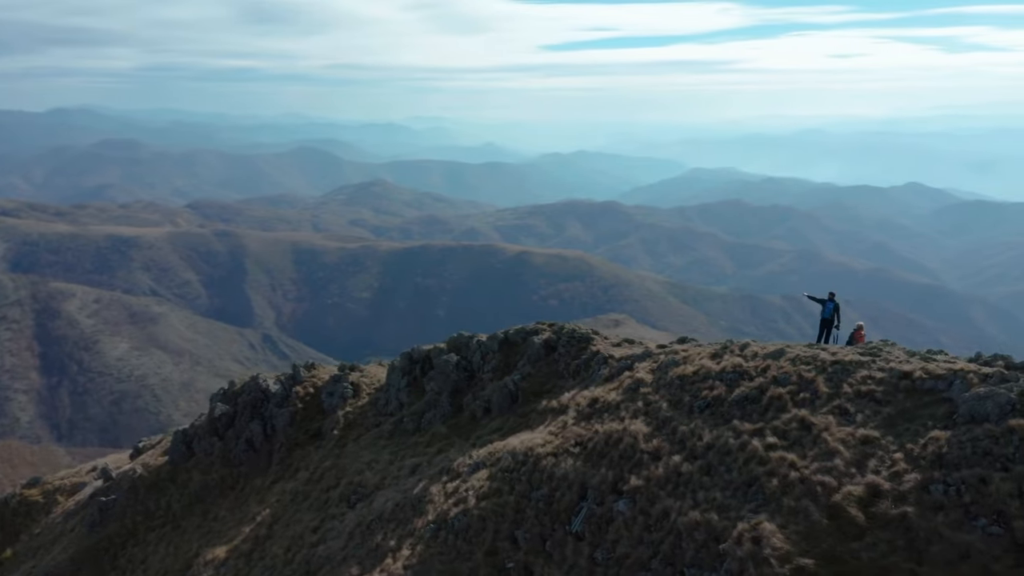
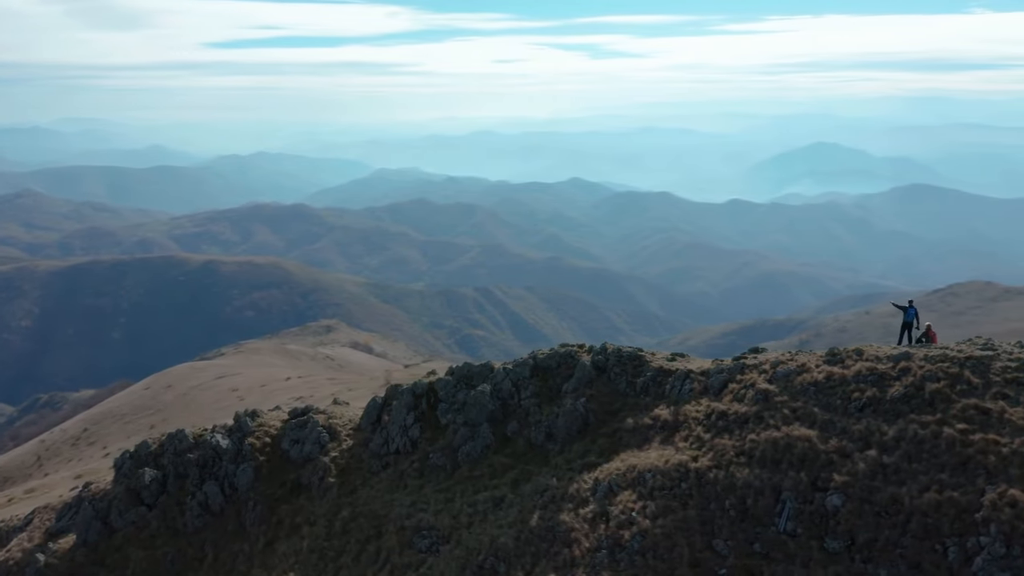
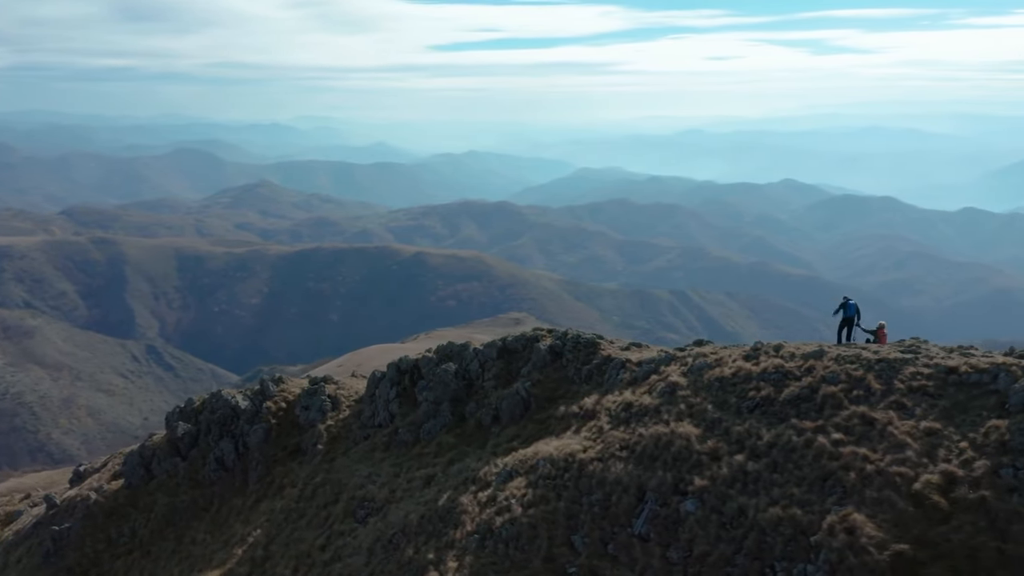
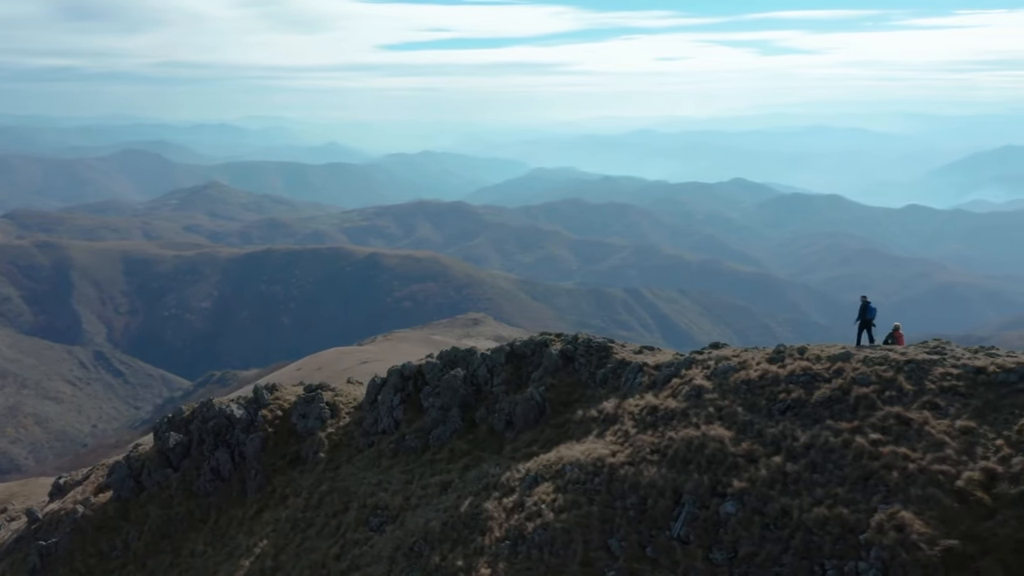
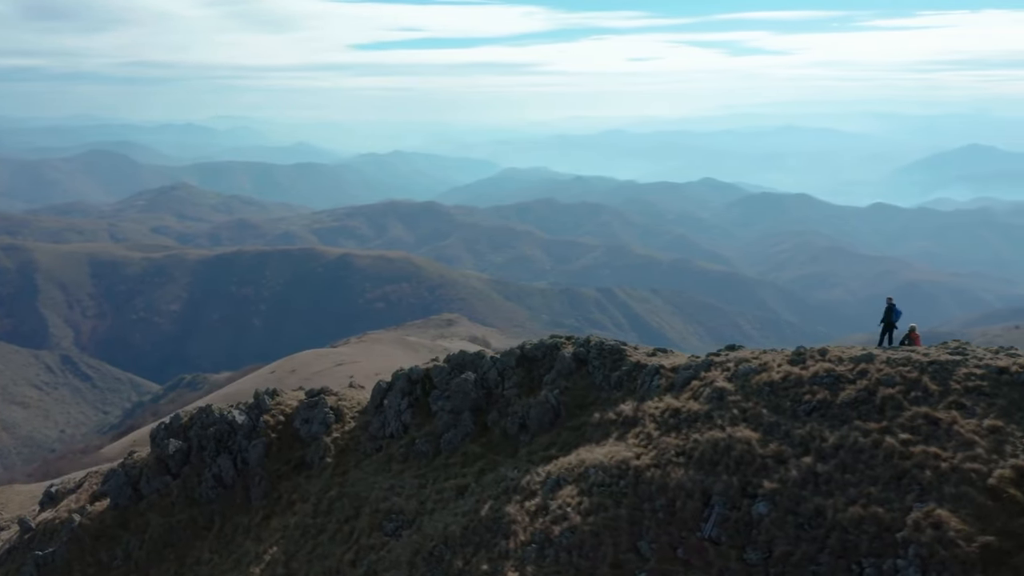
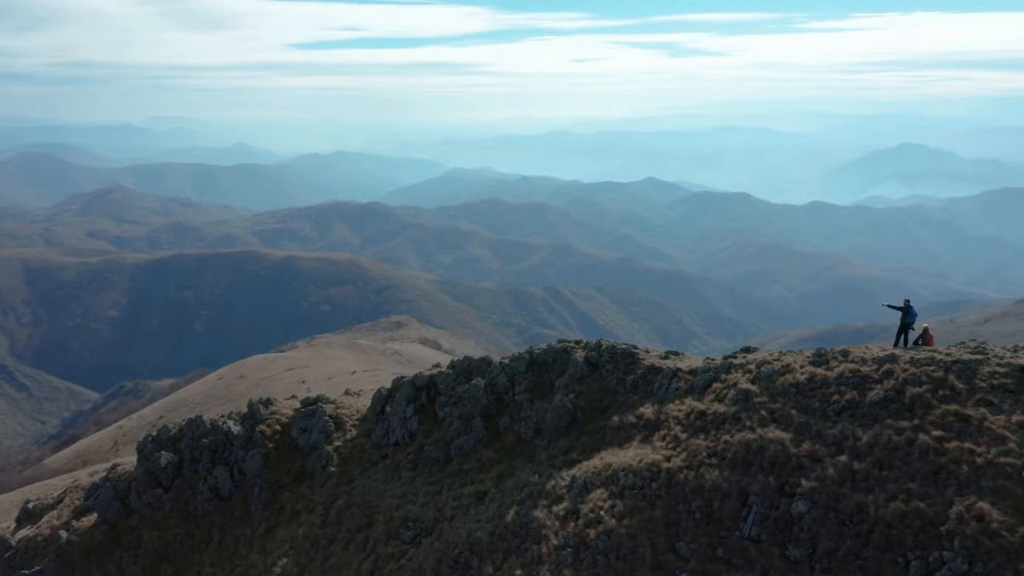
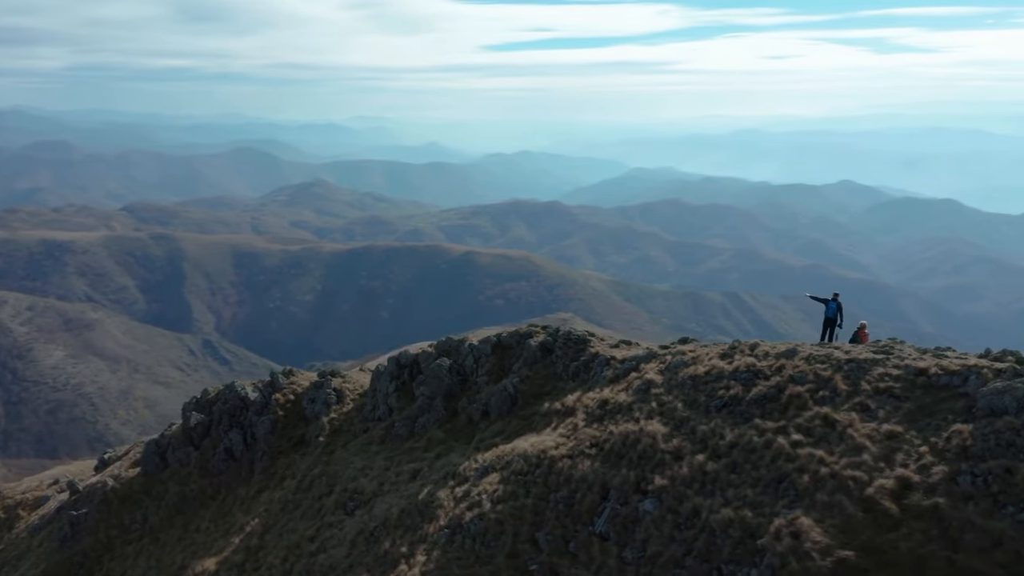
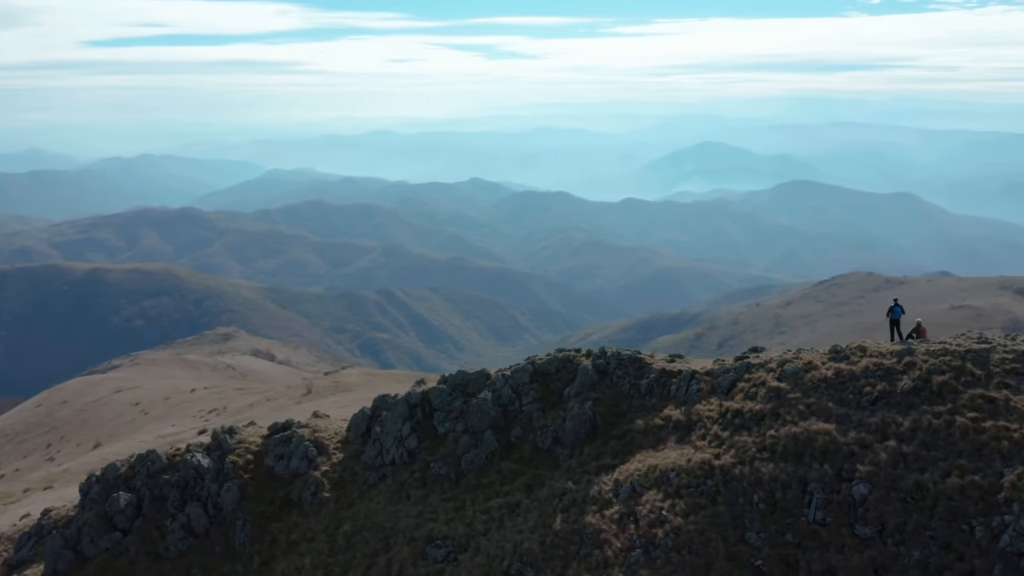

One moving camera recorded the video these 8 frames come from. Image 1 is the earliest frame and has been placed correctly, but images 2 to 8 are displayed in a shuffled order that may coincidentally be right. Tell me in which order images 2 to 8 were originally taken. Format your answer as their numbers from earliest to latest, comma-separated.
7, 3, 4, 5, 6, 2, 8
